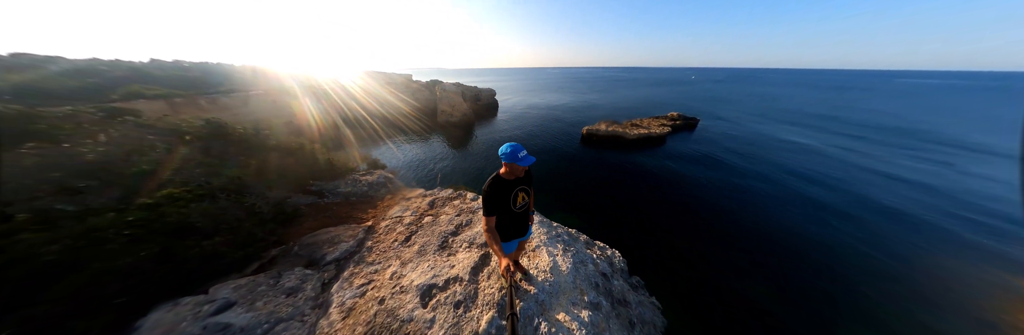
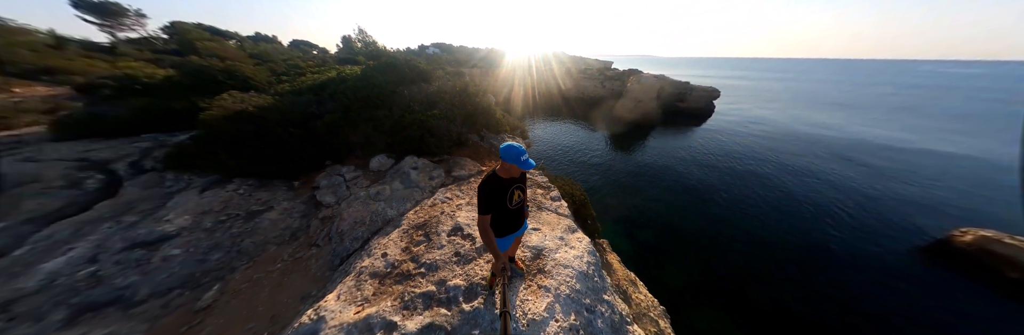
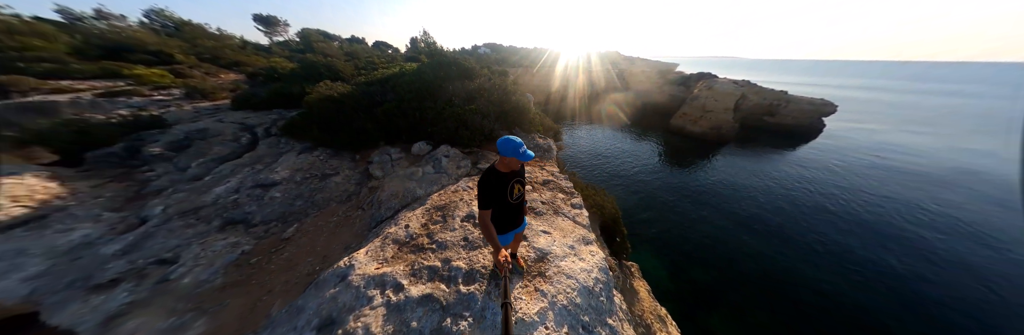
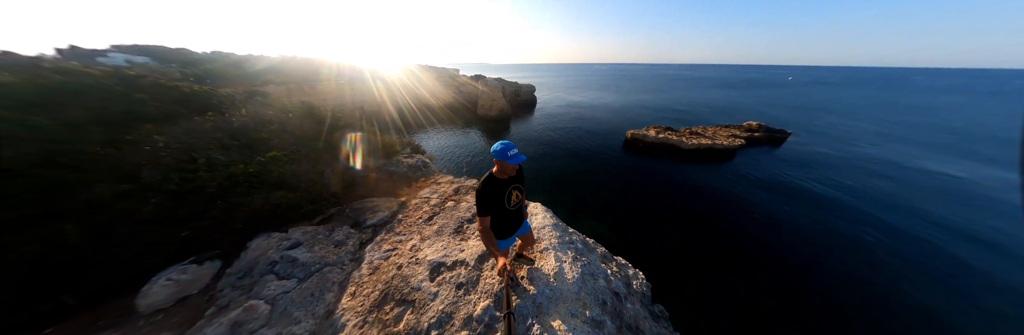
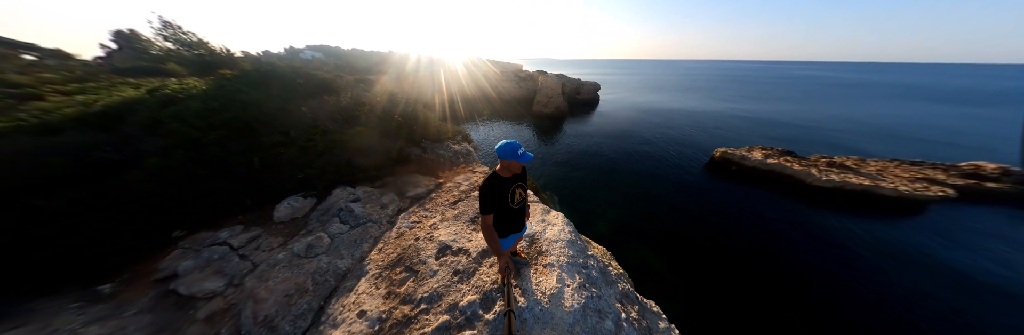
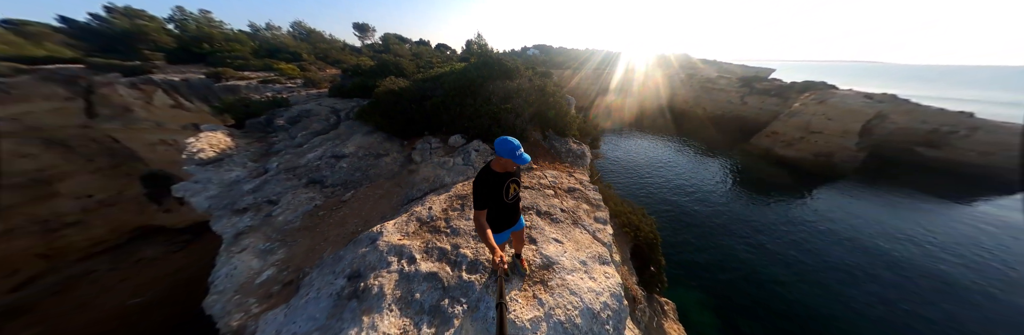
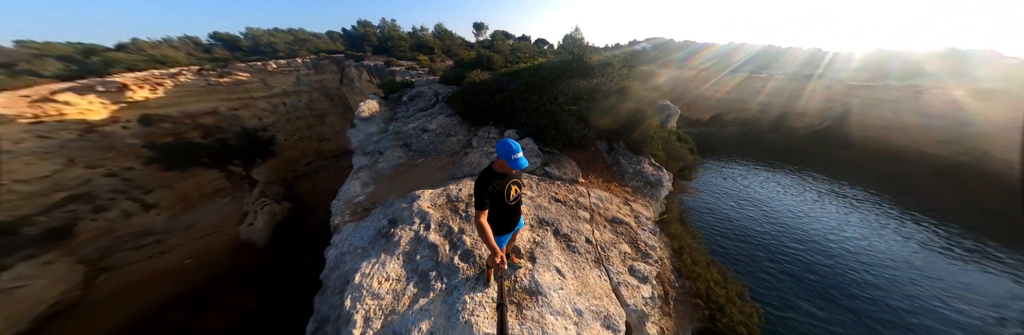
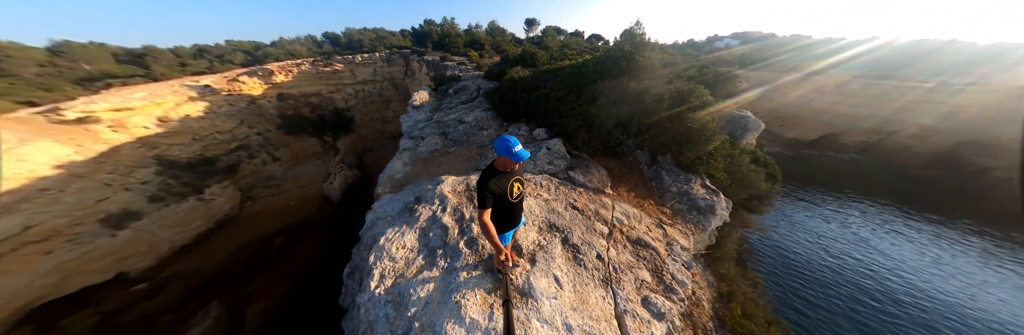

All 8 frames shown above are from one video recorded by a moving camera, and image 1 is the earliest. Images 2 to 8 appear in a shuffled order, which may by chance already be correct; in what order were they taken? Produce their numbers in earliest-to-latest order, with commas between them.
4, 5, 2, 3, 6, 7, 8
